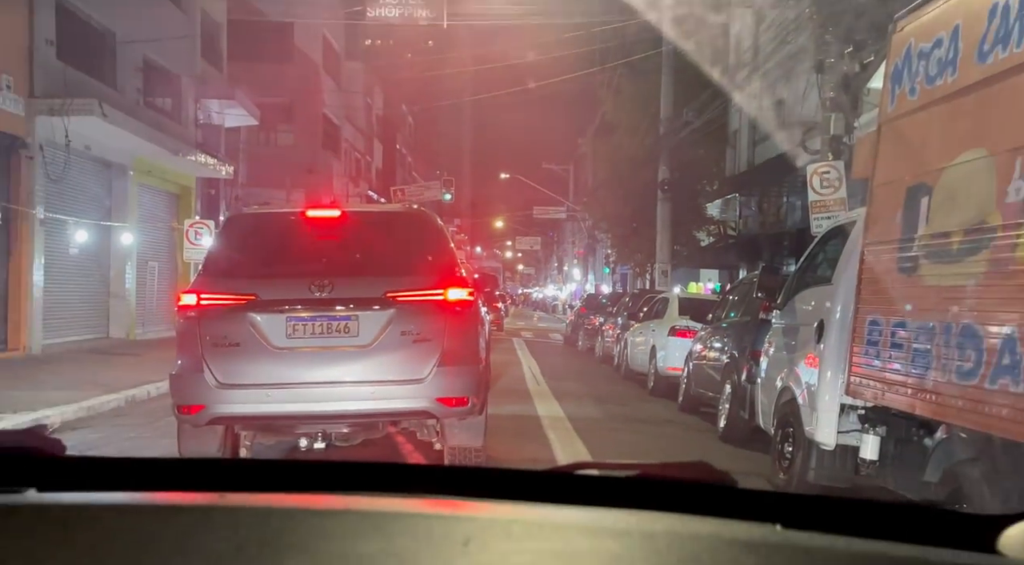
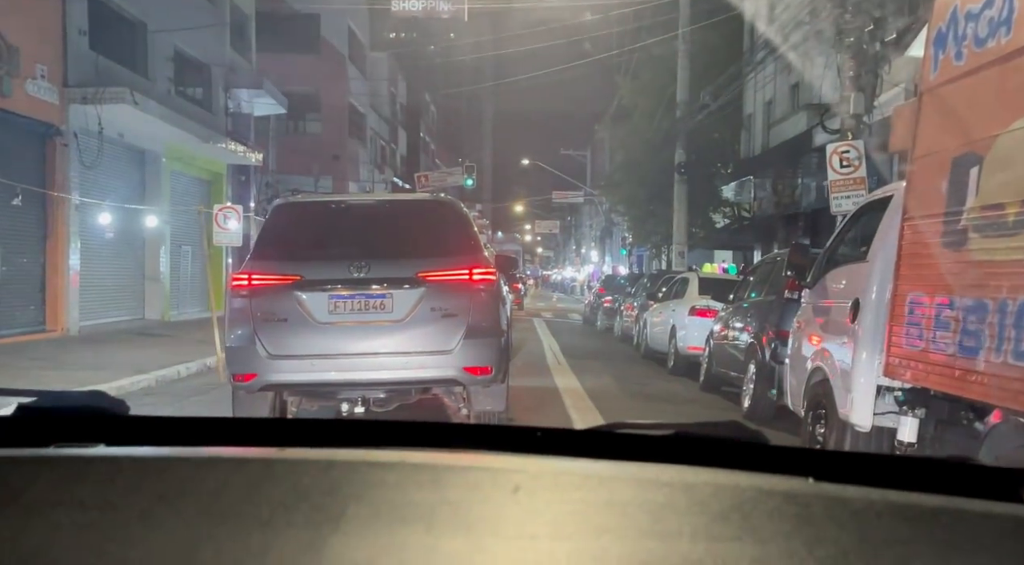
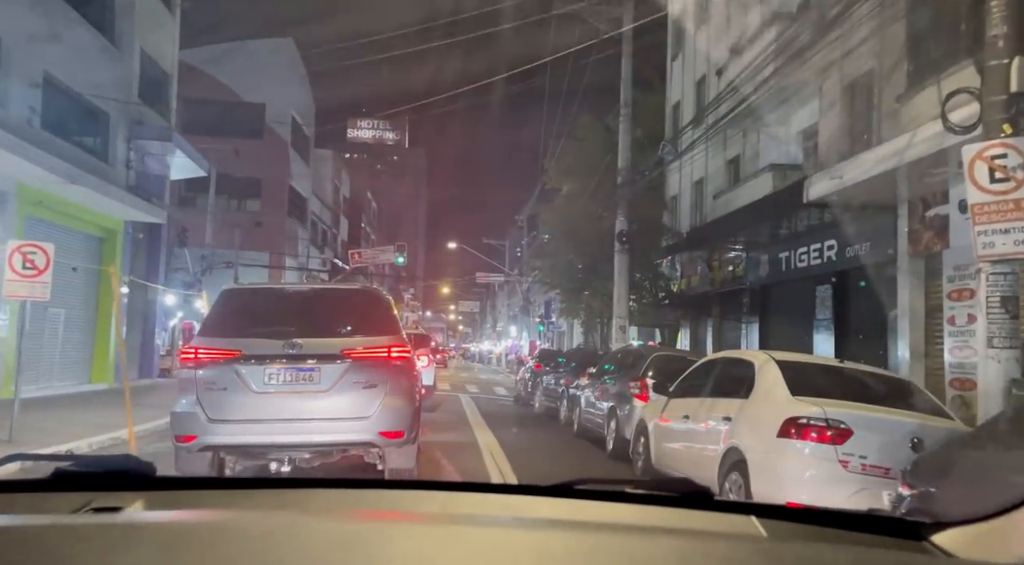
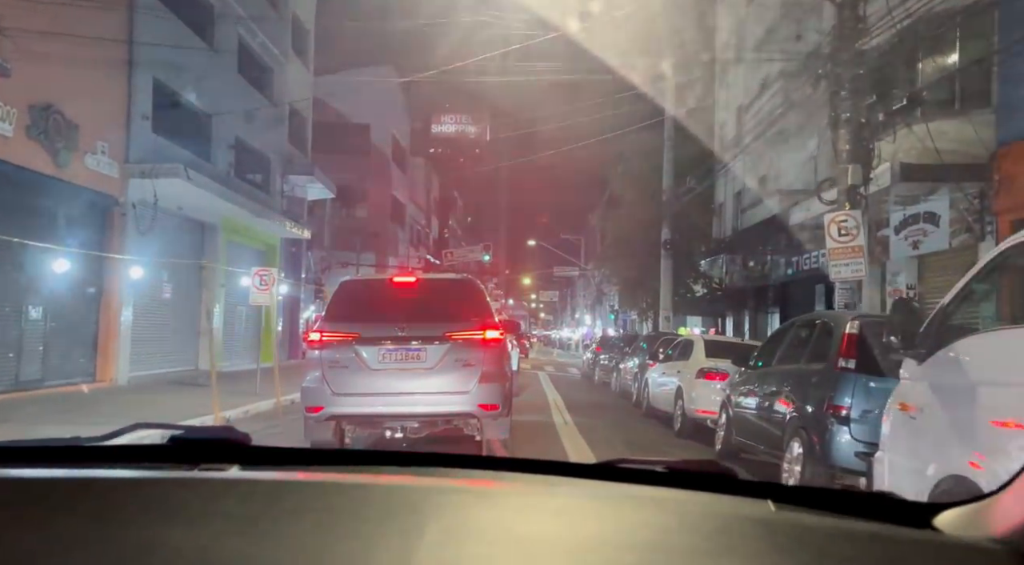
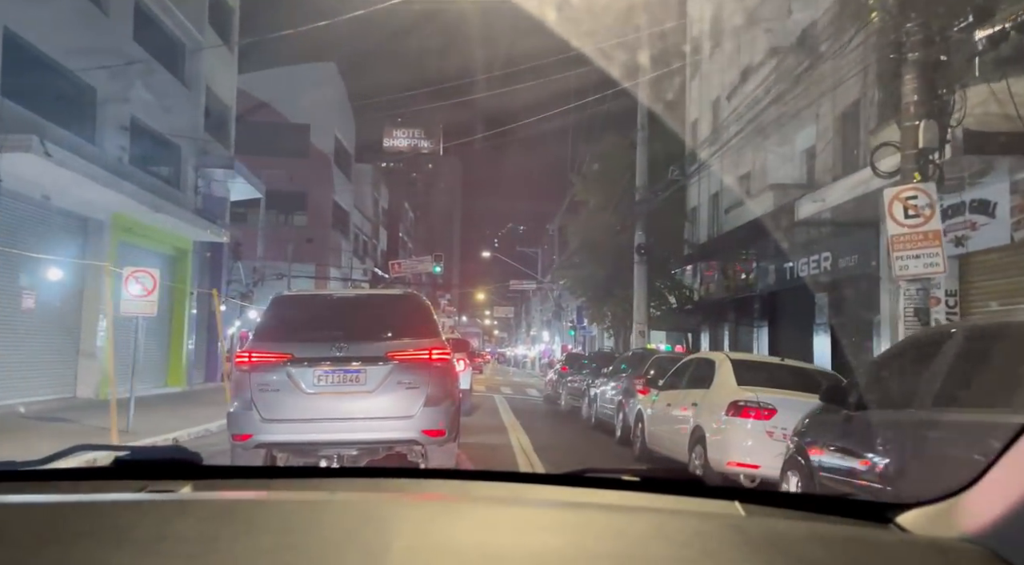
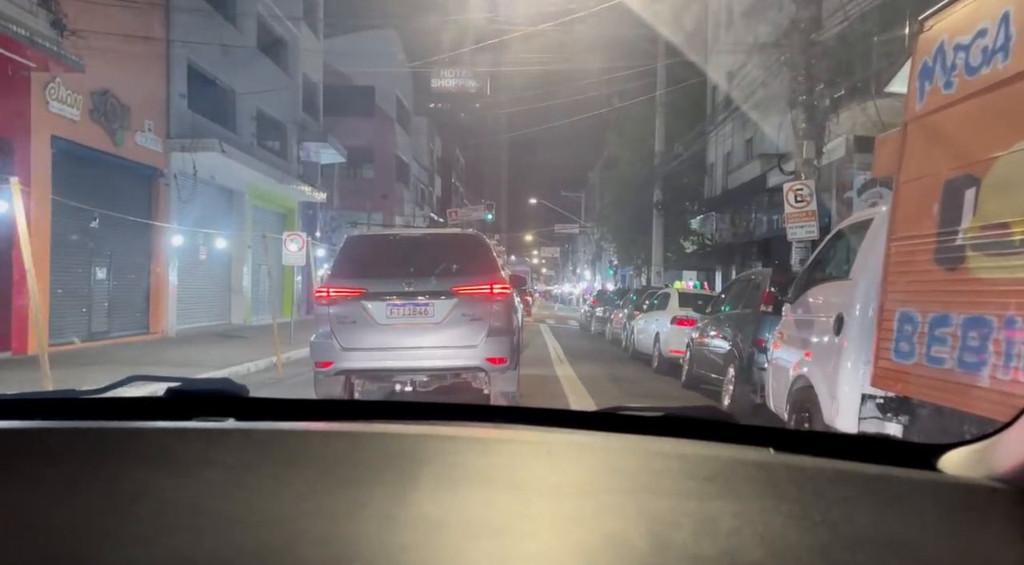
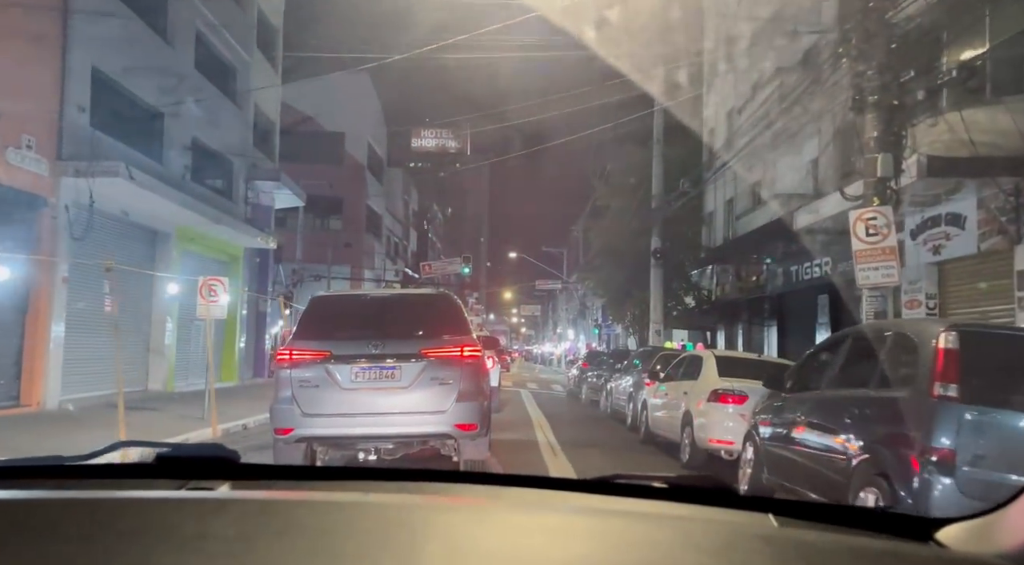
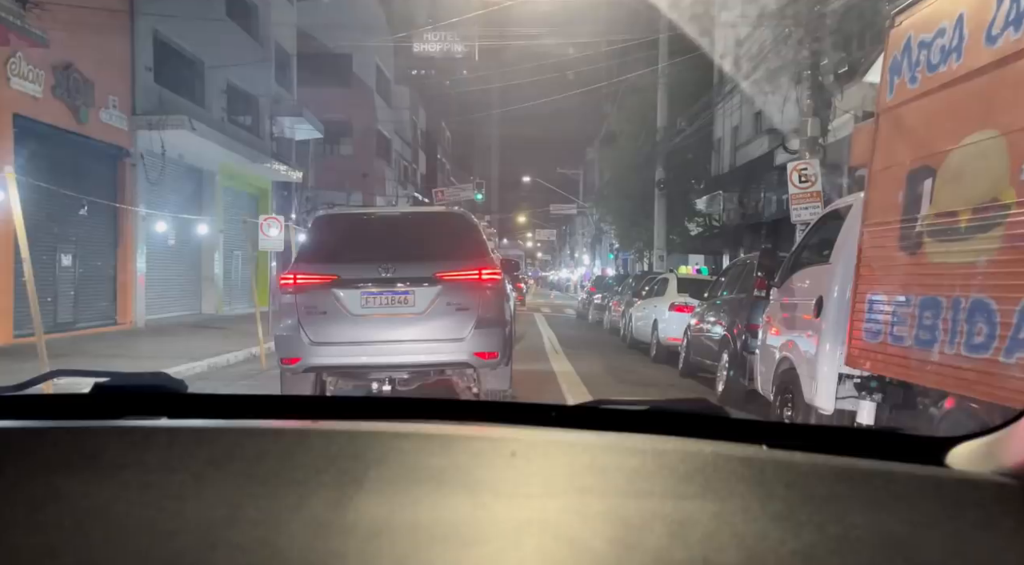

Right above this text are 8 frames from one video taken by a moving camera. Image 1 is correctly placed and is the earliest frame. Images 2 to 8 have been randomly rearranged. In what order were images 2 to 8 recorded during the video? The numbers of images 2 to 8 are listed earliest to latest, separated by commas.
2, 8, 6, 4, 7, 5, 3
